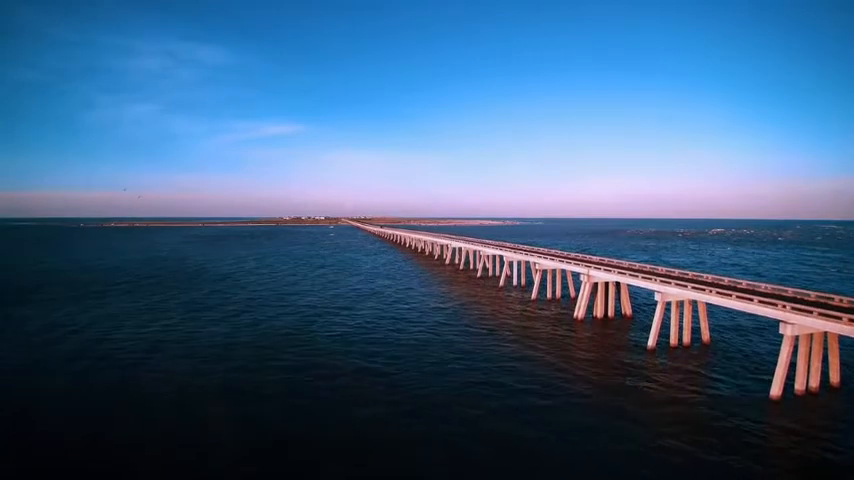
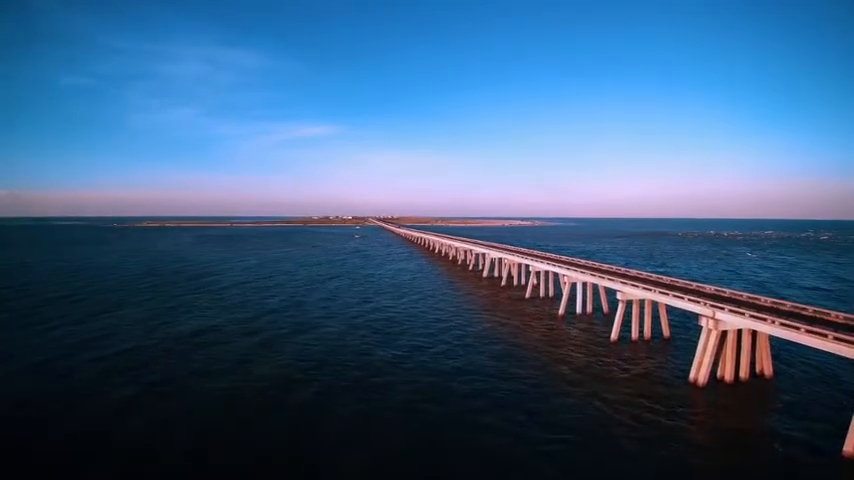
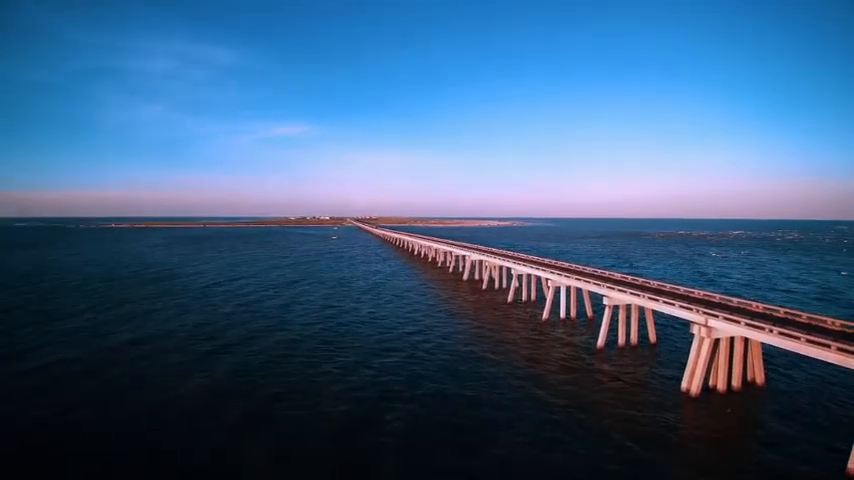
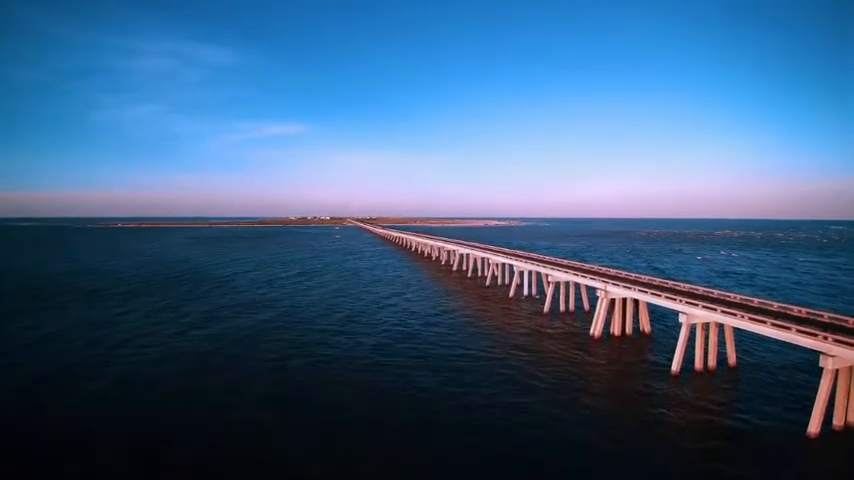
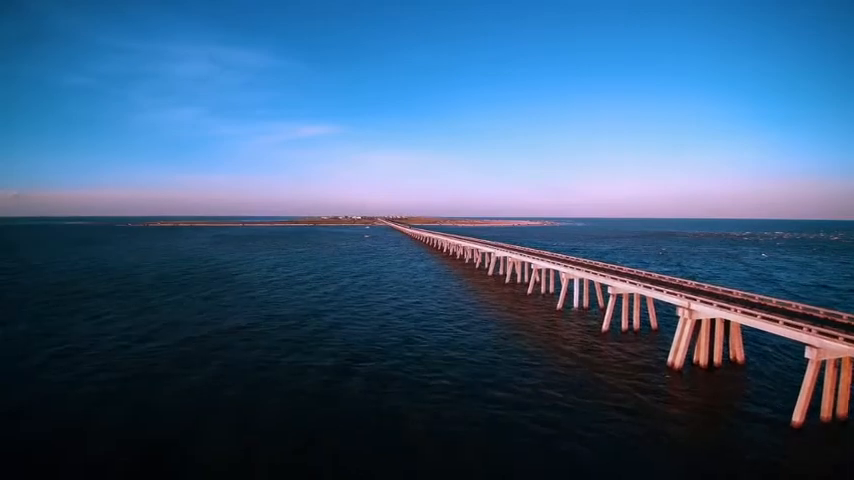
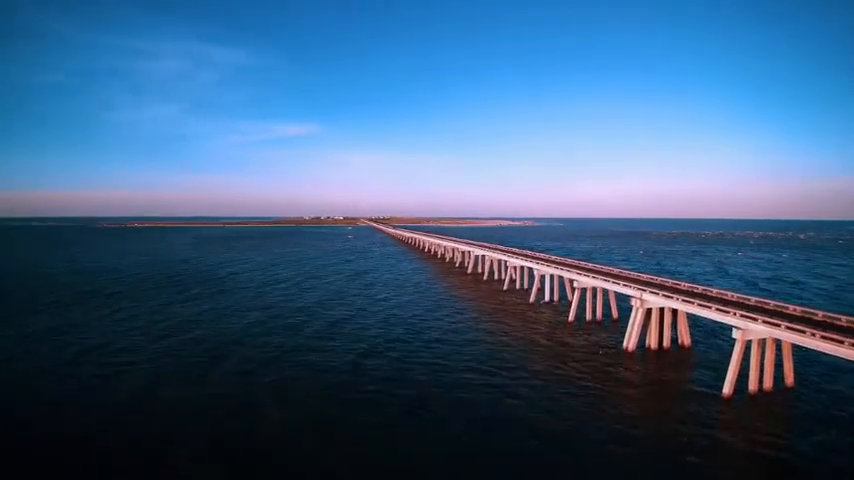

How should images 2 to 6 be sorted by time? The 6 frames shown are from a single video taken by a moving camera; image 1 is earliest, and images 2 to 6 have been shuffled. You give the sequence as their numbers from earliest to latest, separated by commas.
4, 6, 5, 2, 3
